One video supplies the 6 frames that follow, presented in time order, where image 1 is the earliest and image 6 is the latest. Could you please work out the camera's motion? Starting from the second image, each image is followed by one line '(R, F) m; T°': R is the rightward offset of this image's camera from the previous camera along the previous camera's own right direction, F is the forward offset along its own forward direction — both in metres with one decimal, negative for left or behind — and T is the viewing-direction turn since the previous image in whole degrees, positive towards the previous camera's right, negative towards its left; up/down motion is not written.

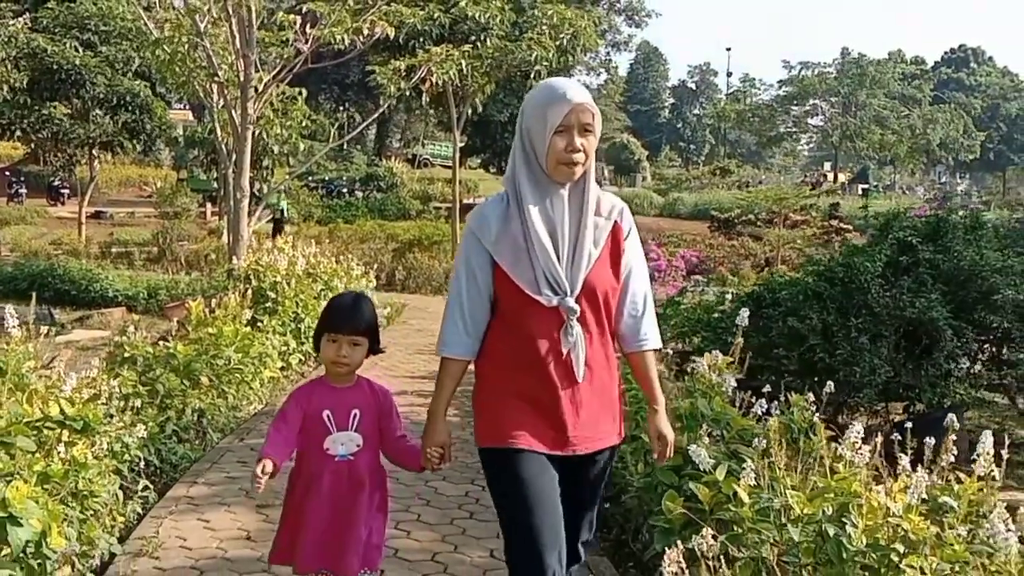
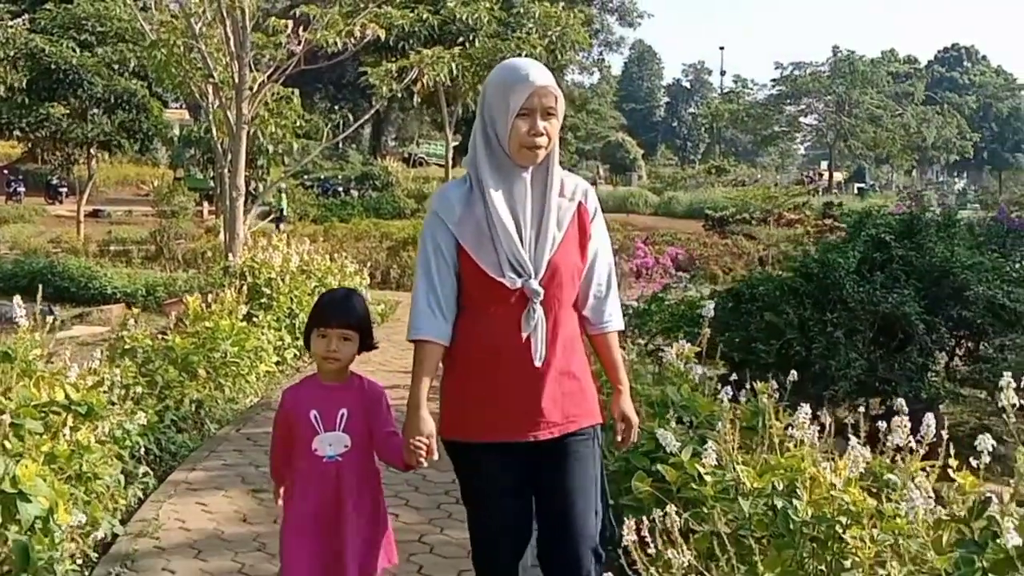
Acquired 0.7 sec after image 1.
(+0.1, -0.2) m; 0°
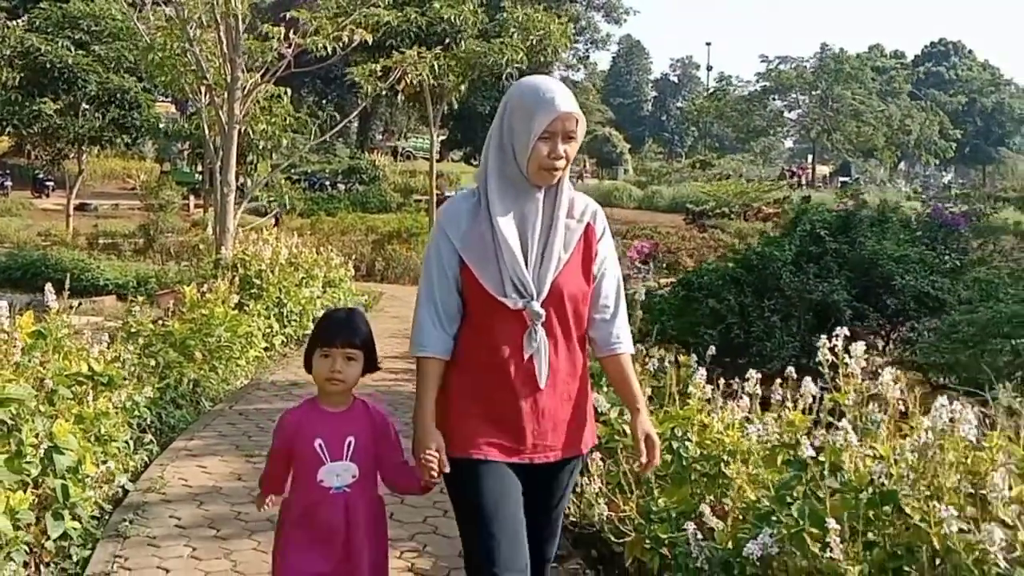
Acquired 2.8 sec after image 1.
(+0.1, -0.6) m; +1°
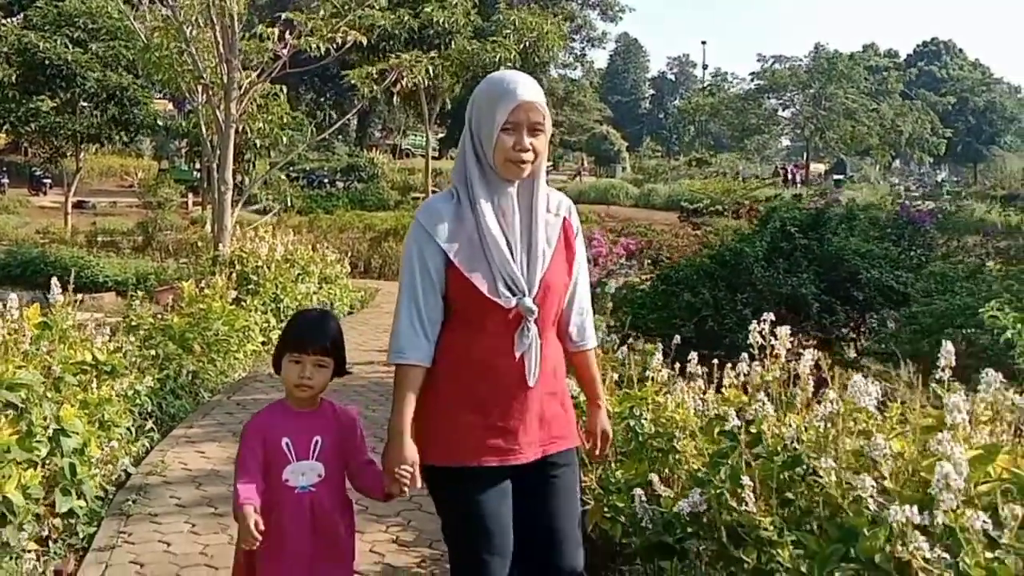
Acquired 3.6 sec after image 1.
(+0.1, -0.3) m; 0°
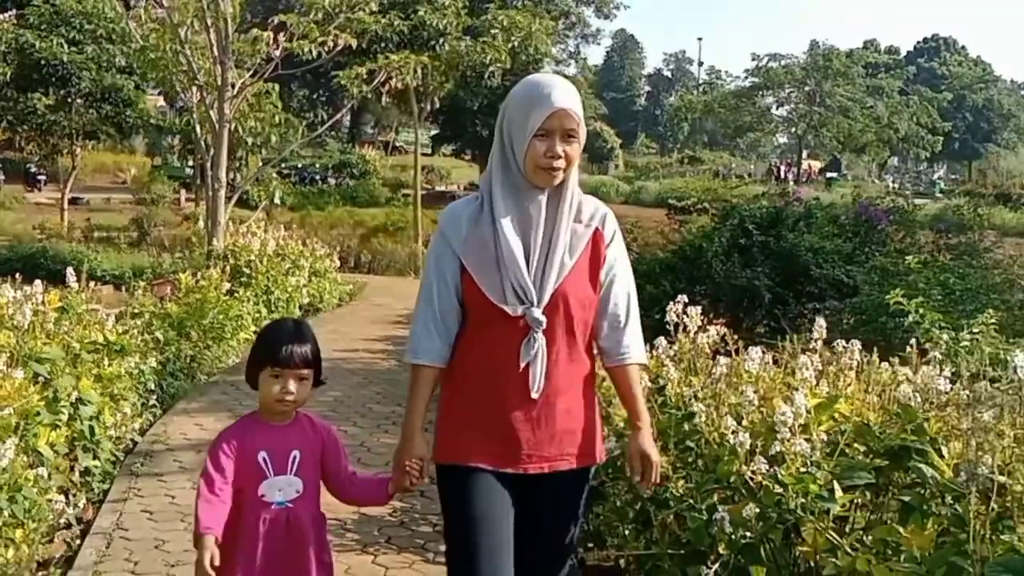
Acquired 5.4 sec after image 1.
(+0.1, -0.5) m; 0°
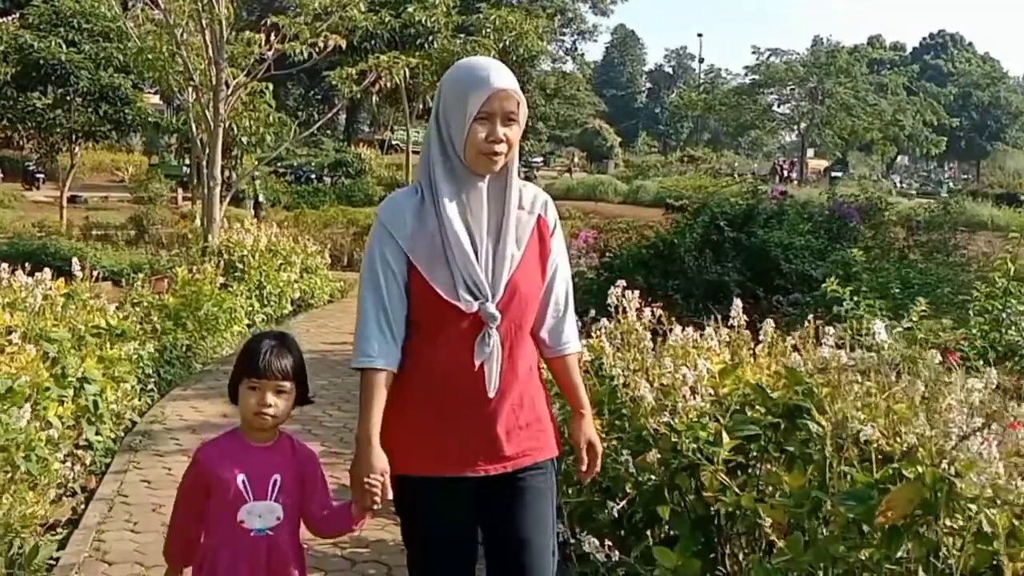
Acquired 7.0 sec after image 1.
(+0.1, -0.4) m; 0°
